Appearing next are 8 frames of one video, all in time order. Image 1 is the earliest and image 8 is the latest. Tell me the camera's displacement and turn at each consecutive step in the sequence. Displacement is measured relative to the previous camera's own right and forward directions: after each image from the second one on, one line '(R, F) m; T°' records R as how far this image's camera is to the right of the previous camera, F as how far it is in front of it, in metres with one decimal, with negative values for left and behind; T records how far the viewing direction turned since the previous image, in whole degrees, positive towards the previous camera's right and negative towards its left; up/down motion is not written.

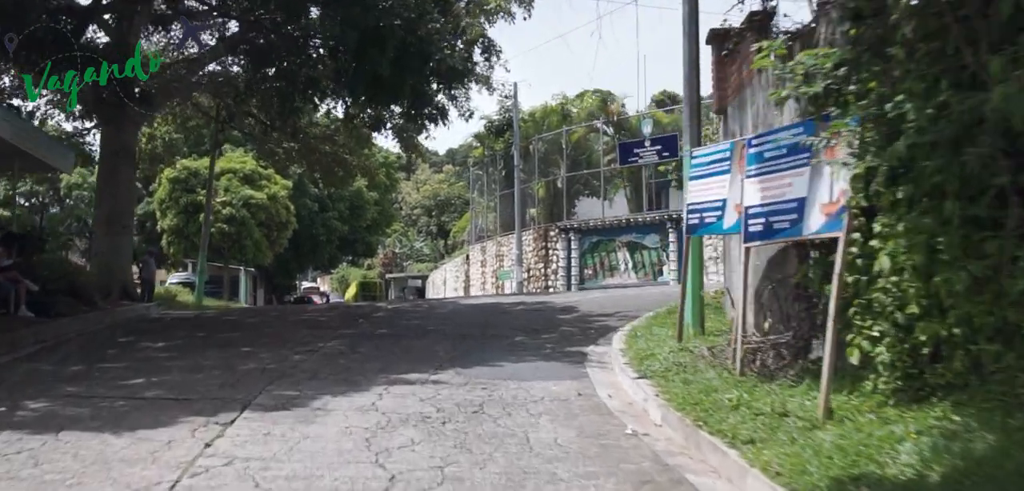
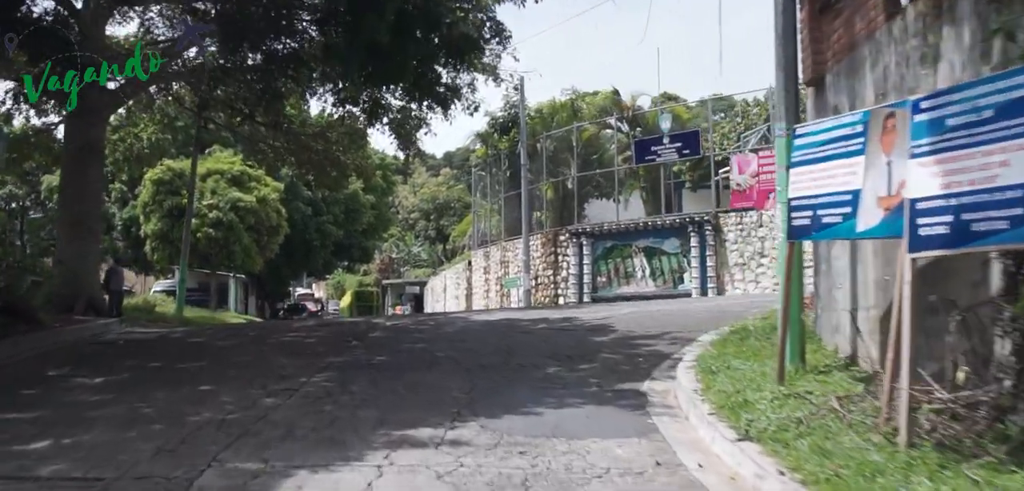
(-0.3, +2.5) m; 0°
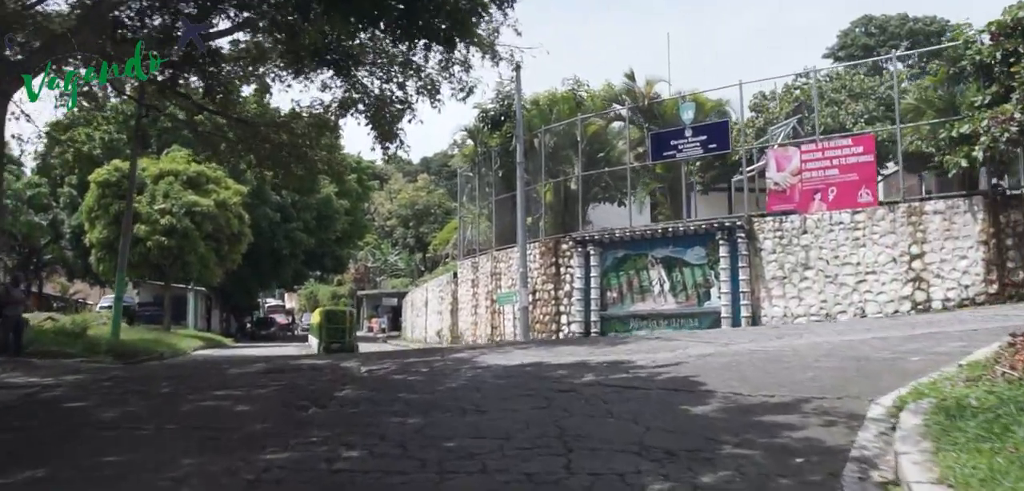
(-0.5, +4.3) m; +1°
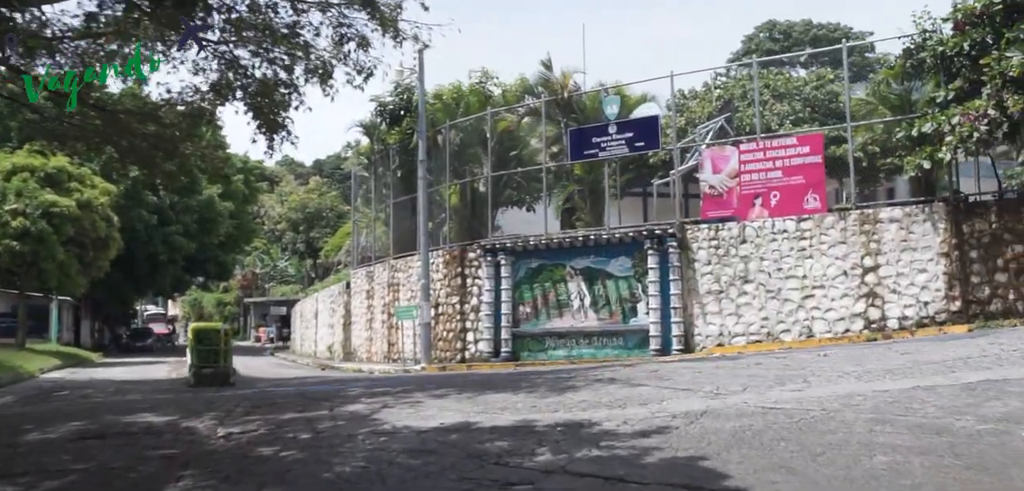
(-0.2, +3.0) m; +5°
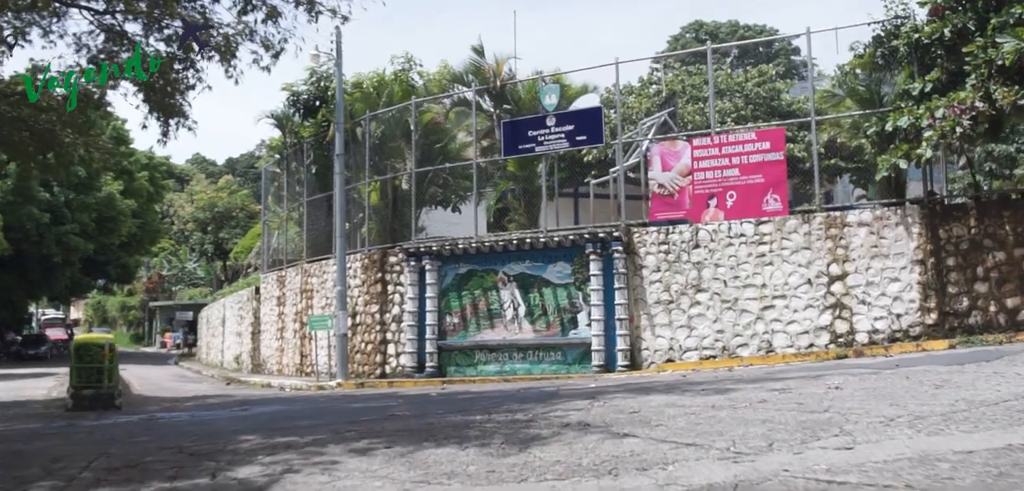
(-0.2, +2.2) m; +4°
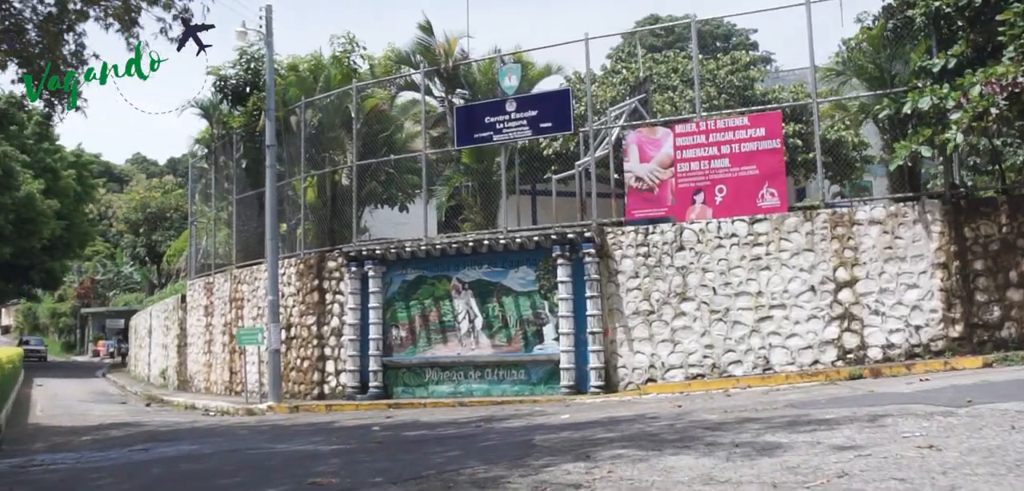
(-0.1, +2.6) m; +3°
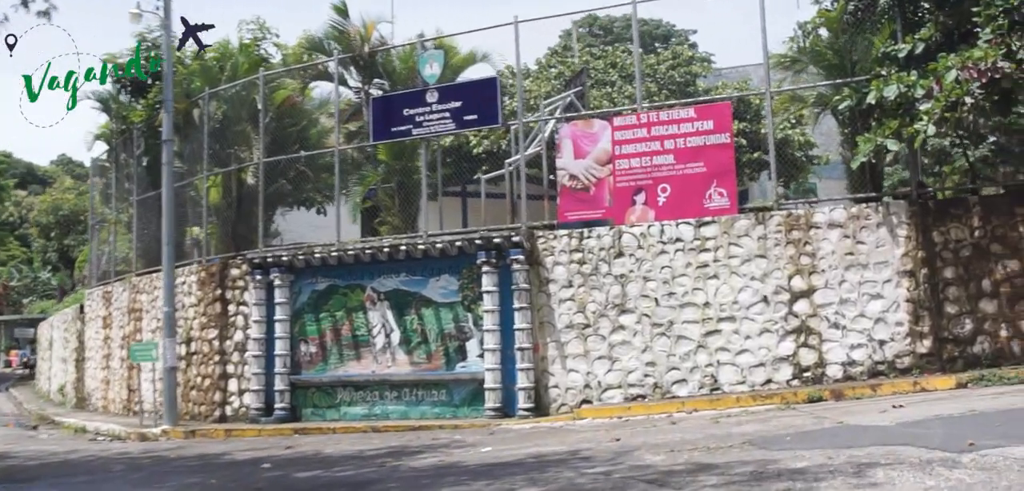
(+0.3, +1.8) m; +3°
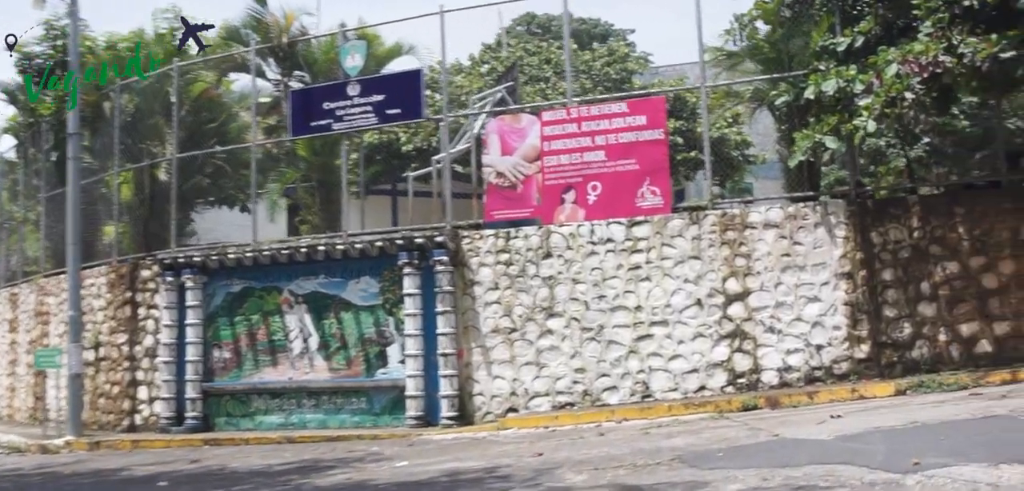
(+0.2, +0.7) m; +3°
